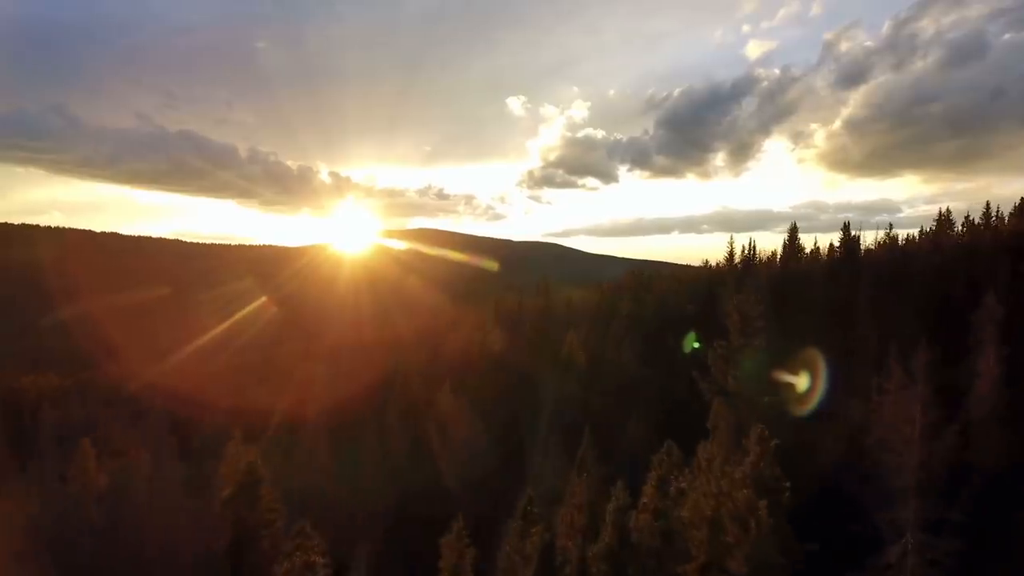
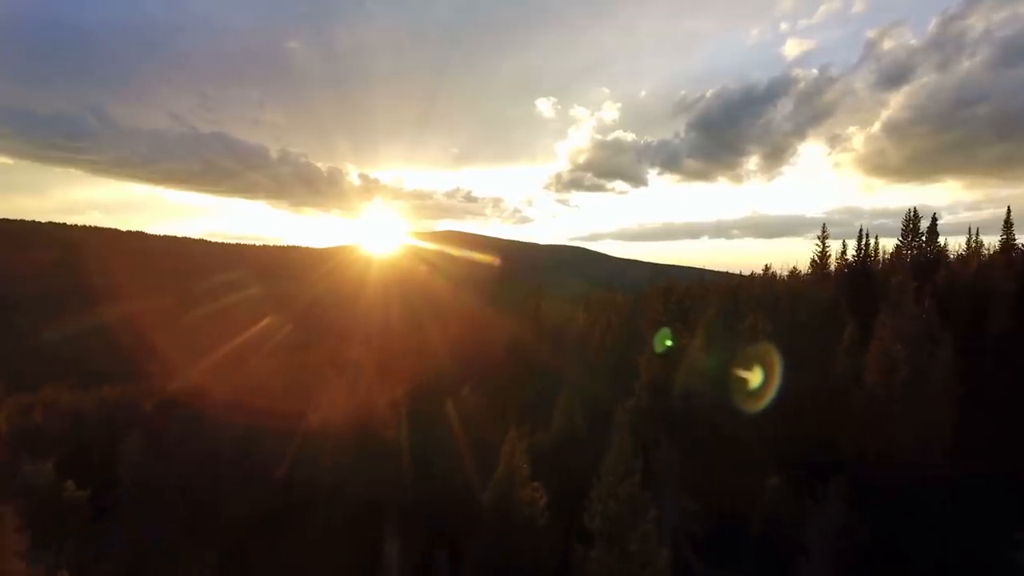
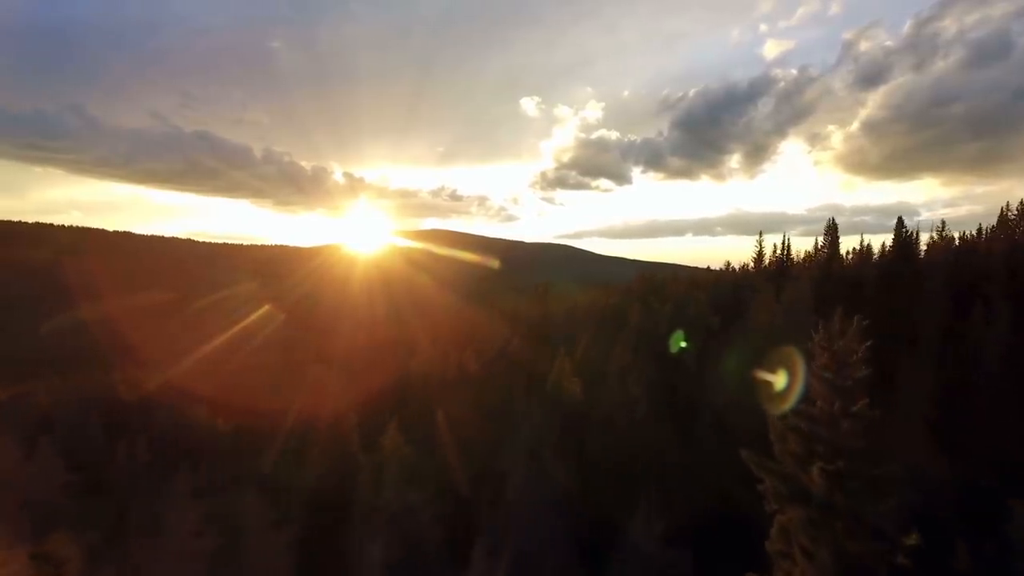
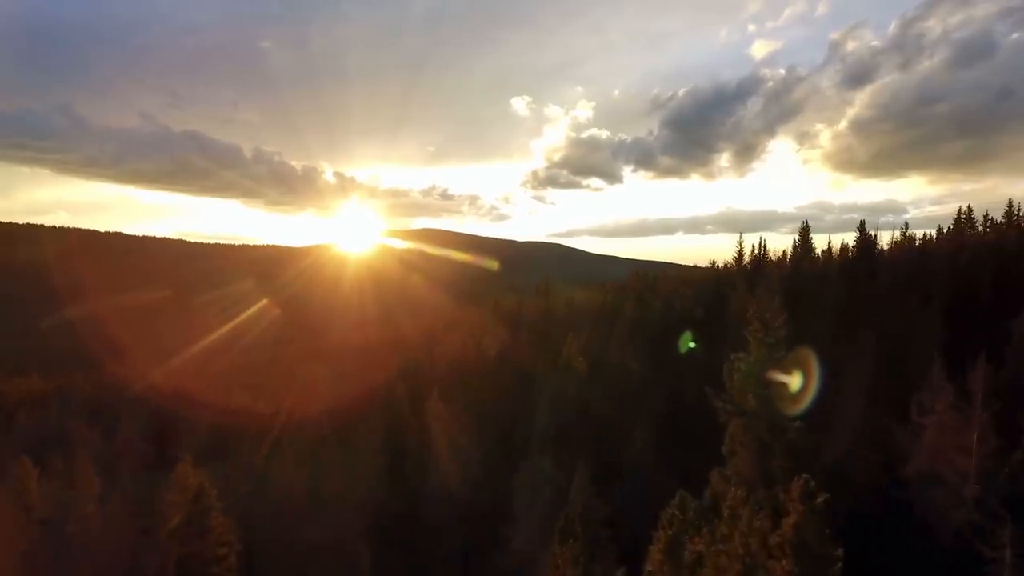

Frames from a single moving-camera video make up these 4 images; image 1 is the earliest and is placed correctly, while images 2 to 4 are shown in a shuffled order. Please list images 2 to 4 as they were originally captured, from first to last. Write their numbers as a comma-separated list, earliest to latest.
4, 3, 2
